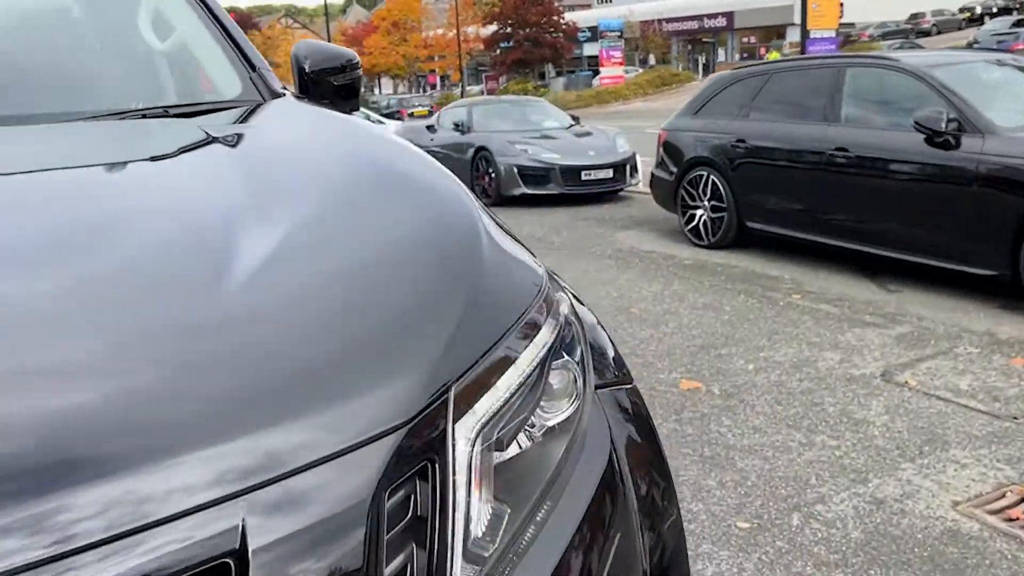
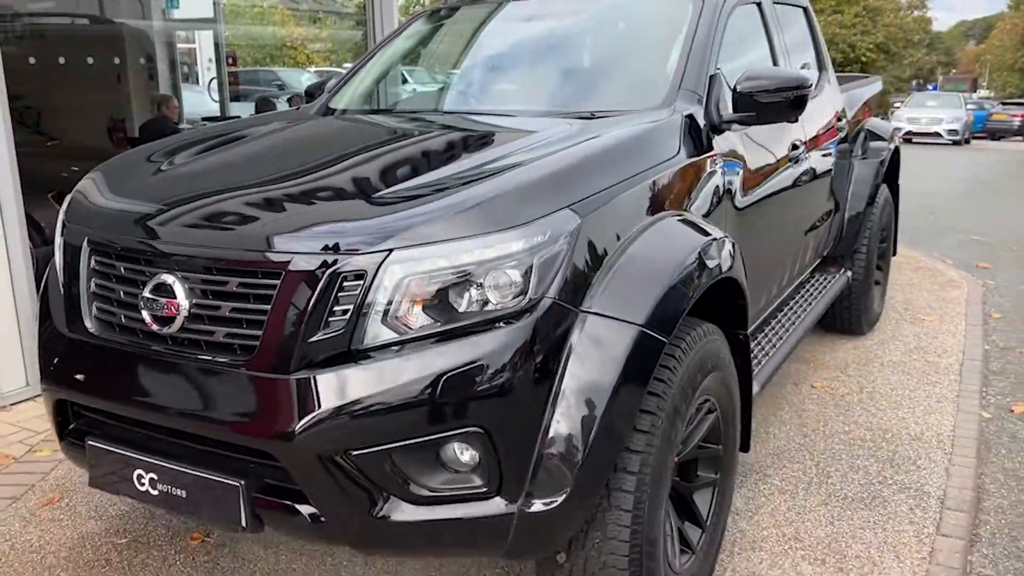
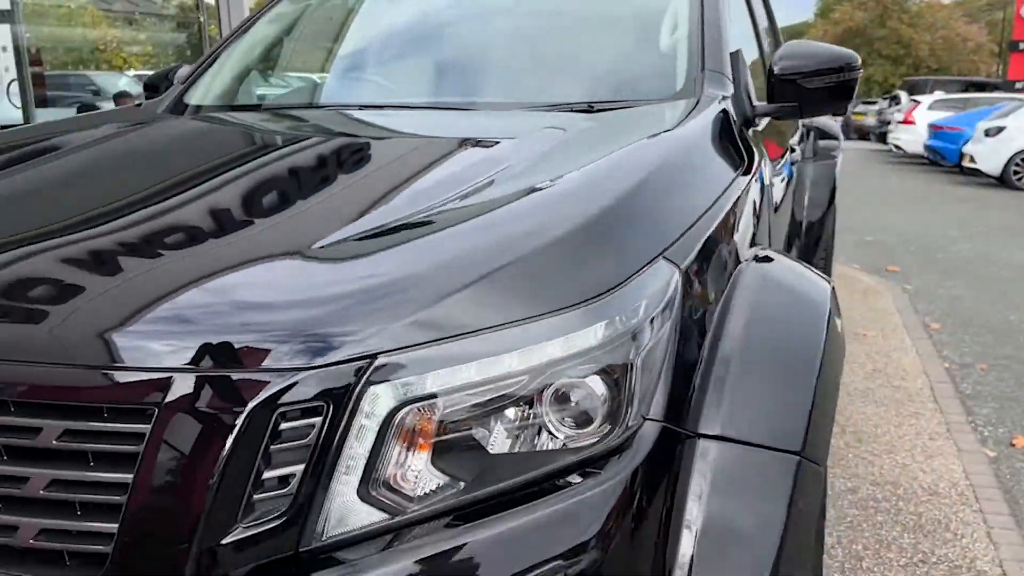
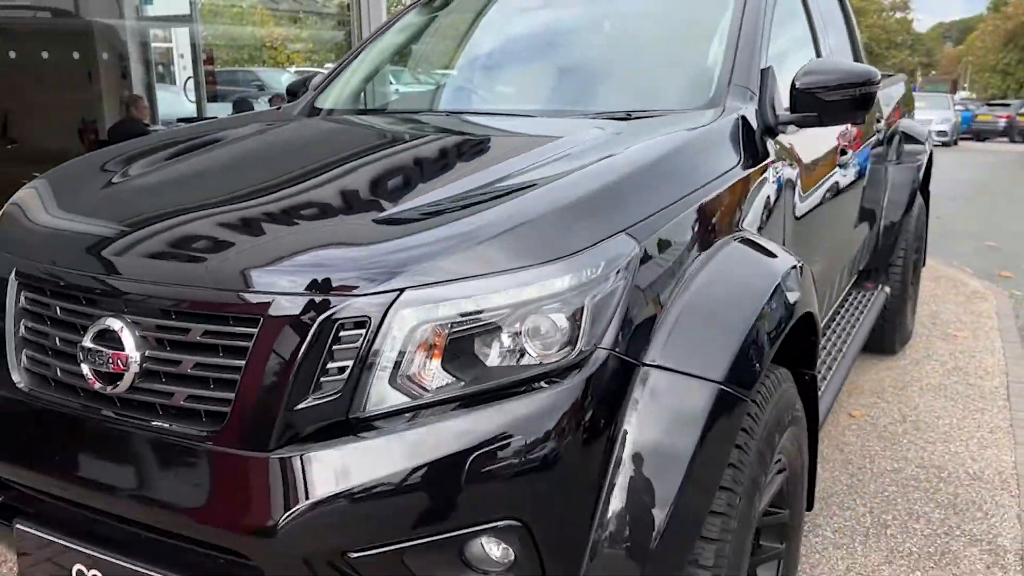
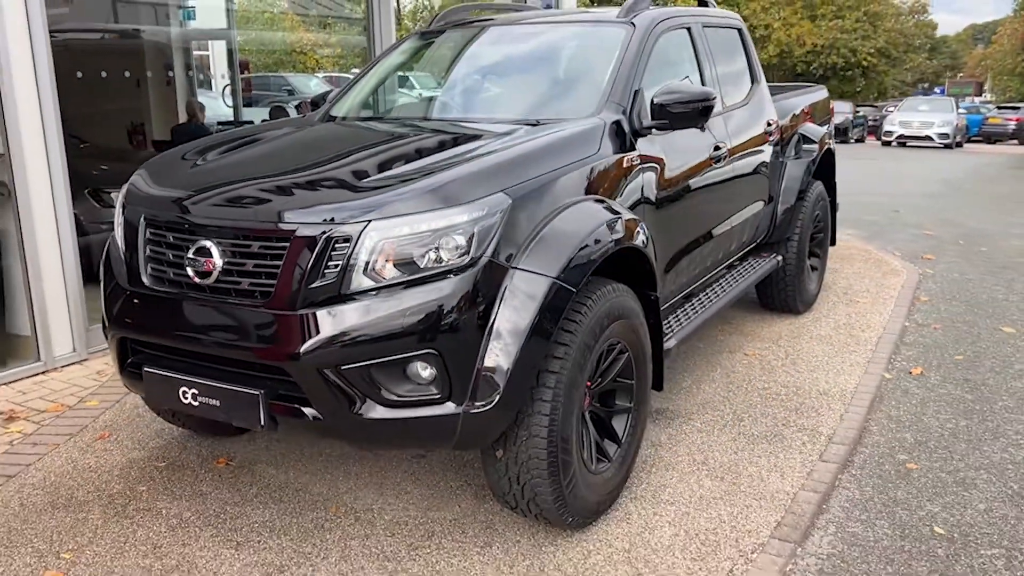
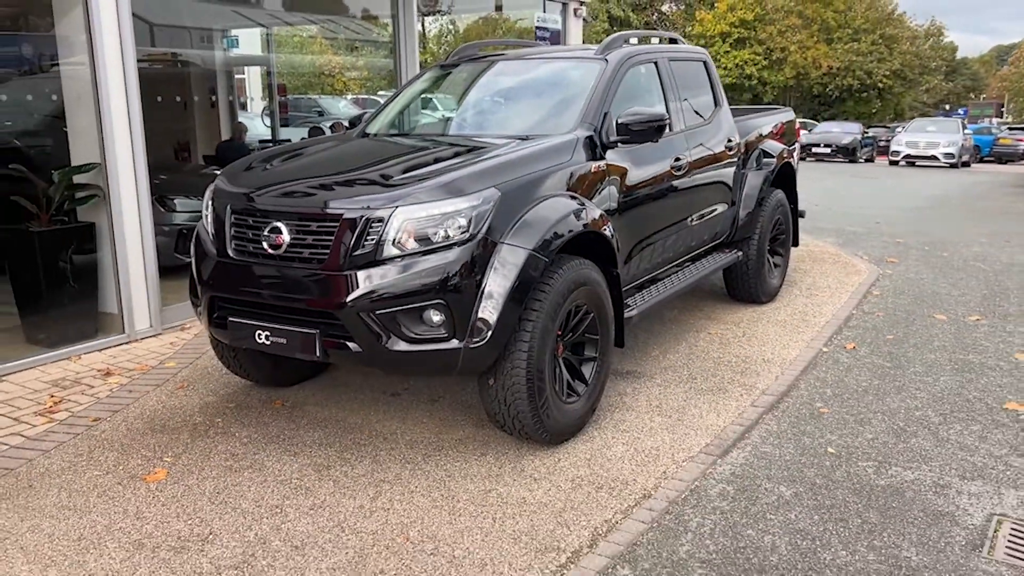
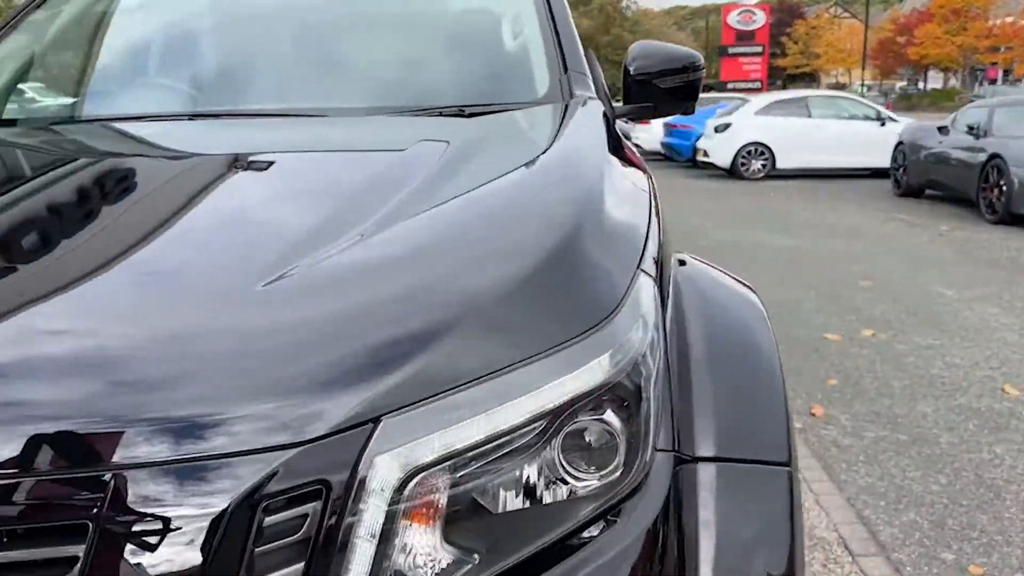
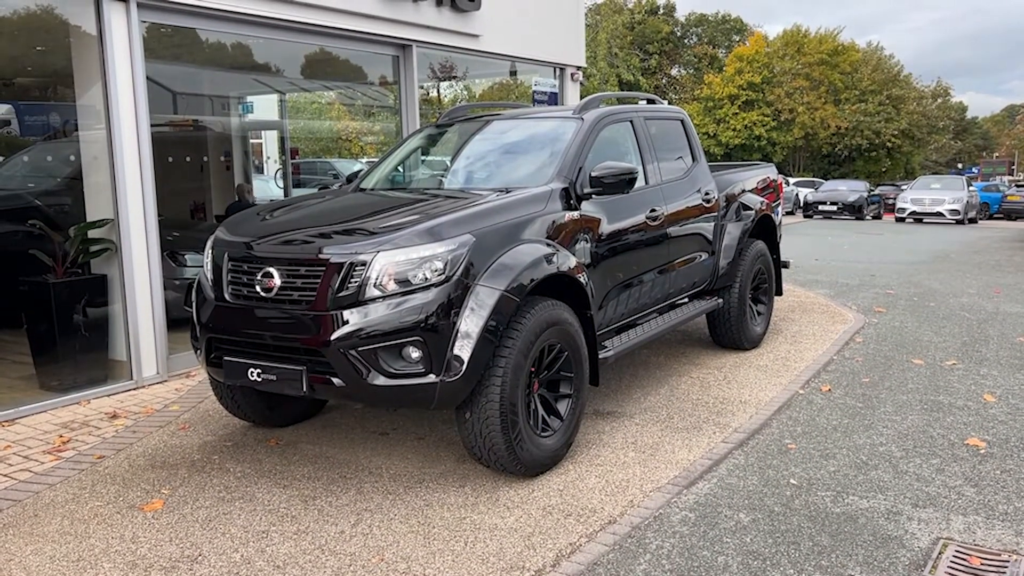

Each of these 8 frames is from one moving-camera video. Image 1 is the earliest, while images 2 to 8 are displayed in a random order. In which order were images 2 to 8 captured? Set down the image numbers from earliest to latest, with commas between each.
7, 3, 4, 2, 5, 6, 8
